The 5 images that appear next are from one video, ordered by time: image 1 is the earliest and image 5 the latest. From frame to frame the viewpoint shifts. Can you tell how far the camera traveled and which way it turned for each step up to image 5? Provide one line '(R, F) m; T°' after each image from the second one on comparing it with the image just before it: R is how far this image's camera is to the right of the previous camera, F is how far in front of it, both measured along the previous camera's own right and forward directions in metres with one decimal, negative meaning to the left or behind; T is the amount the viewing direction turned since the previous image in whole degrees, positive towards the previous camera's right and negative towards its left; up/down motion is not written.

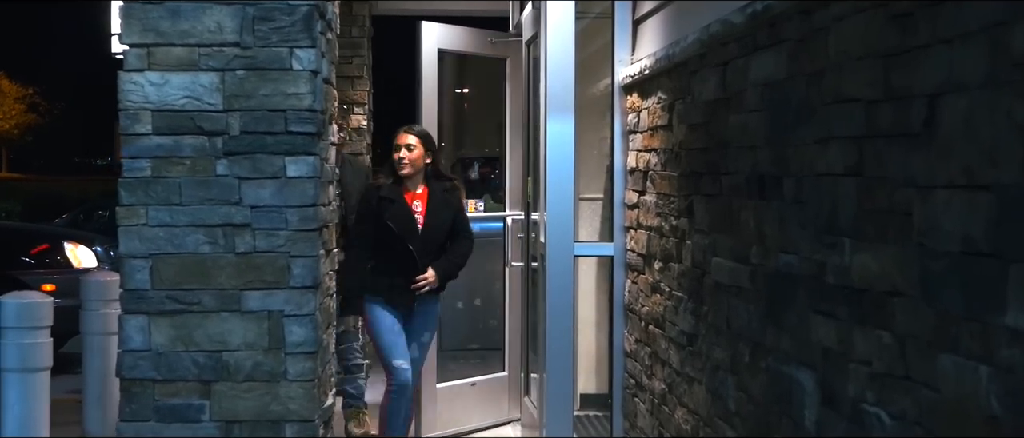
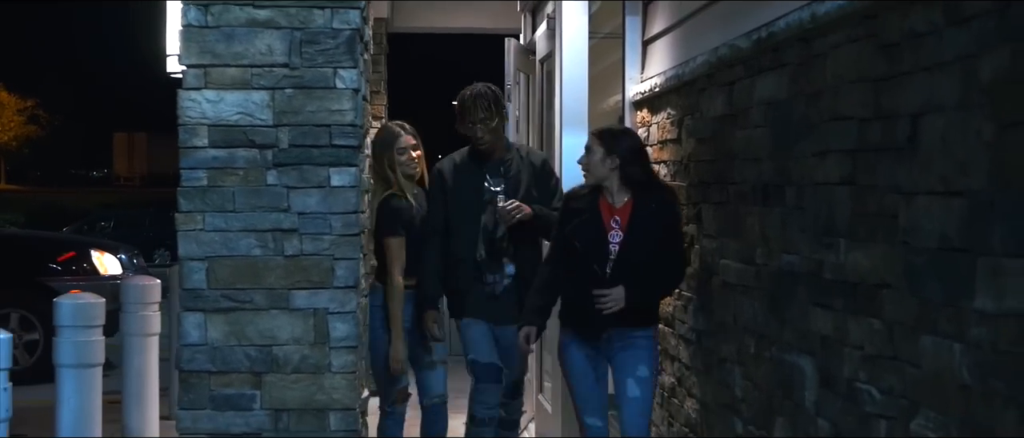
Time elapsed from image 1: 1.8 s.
(-0.1, -0.3) m; 0°
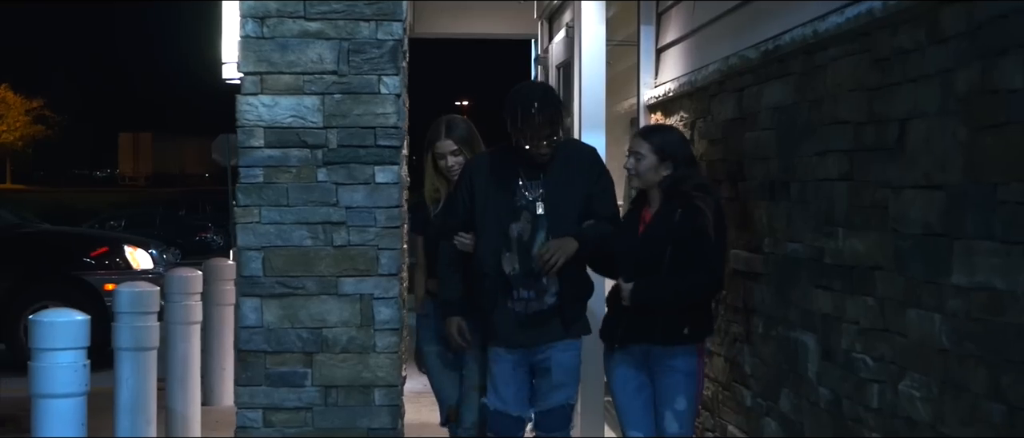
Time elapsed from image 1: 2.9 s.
(-0.1, -0.4) m; 0°
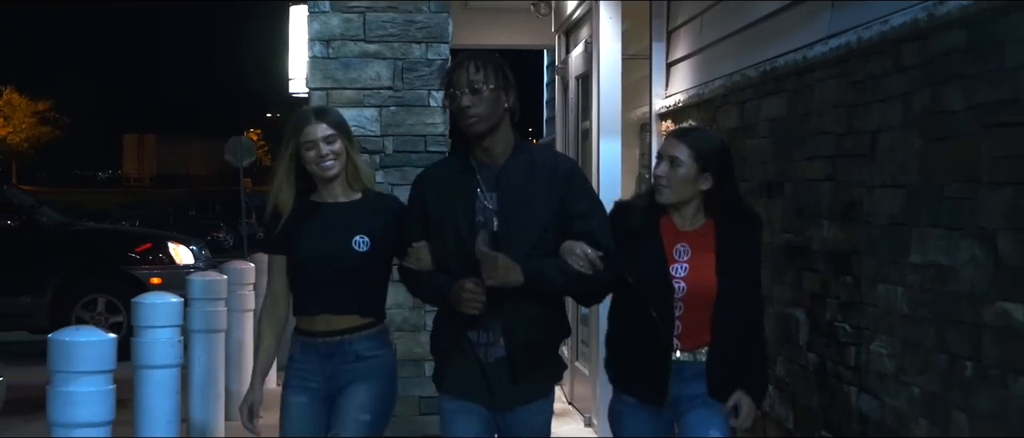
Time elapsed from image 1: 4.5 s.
(-0.1, -0.7) m; 0°
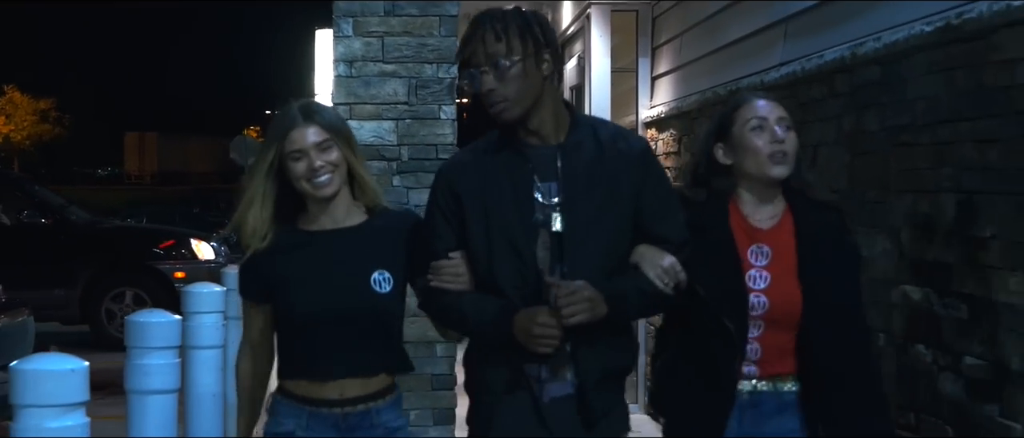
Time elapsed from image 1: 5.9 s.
(0.0, -0.7) m; 0°
